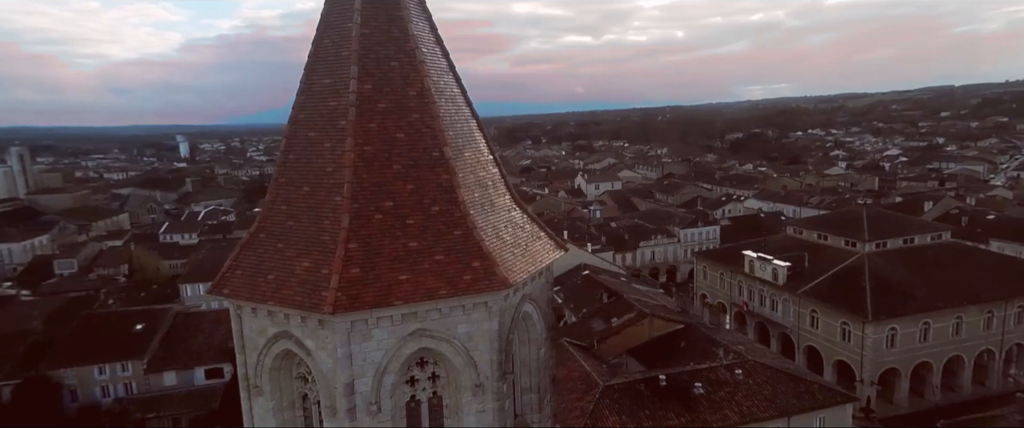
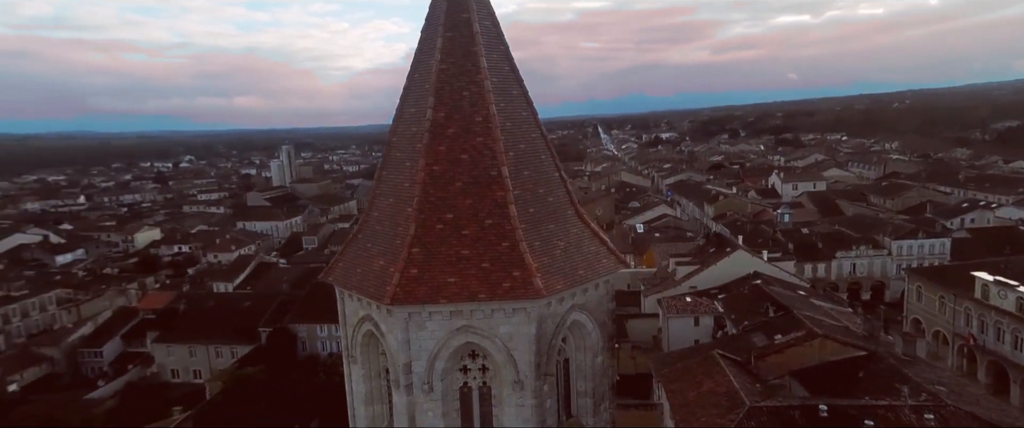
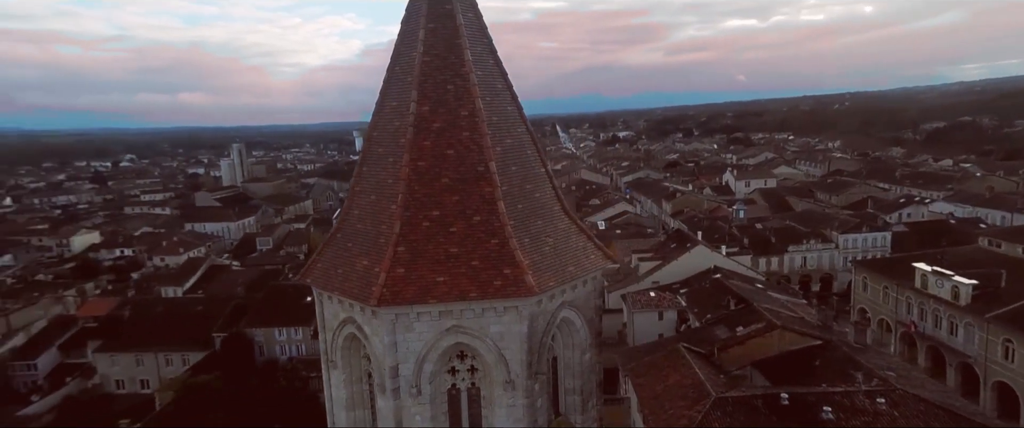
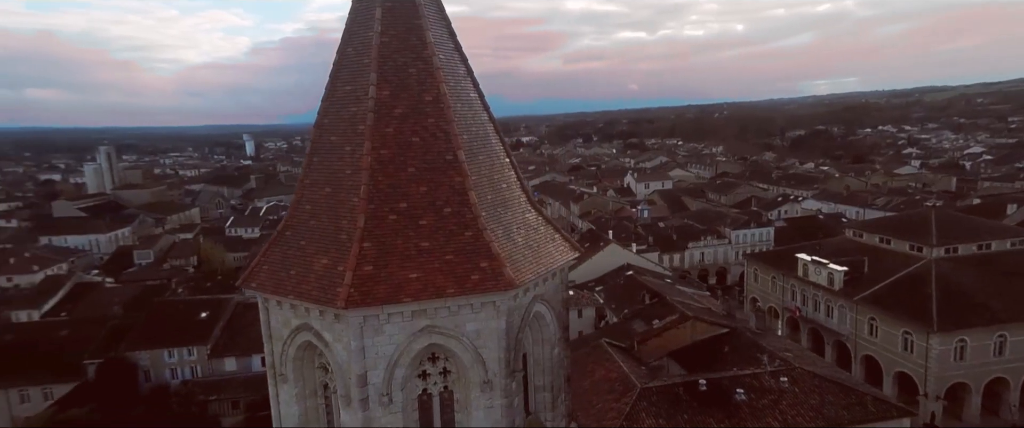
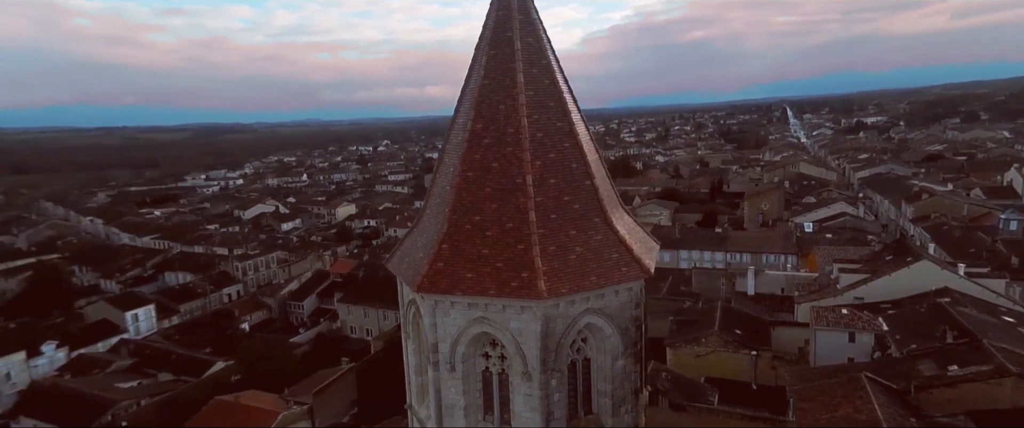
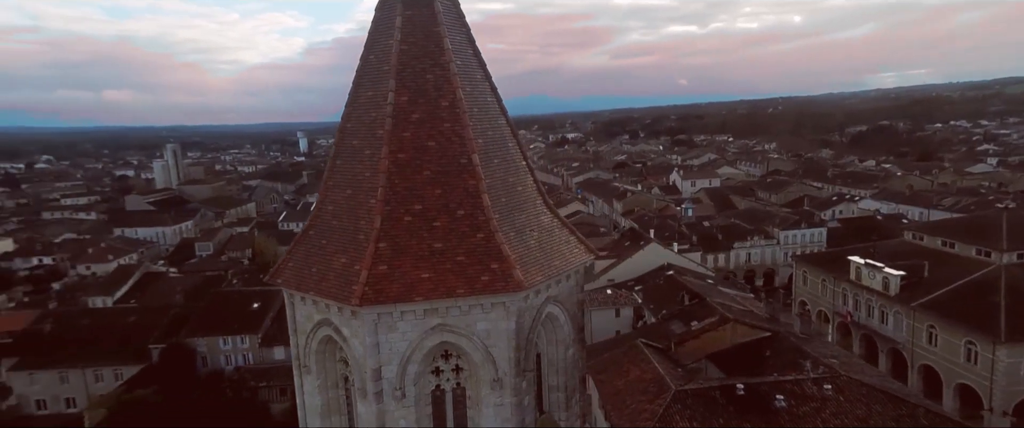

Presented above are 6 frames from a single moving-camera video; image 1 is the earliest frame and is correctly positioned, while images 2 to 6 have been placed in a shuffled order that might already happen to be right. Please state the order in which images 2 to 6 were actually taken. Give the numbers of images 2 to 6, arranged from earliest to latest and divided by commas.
4, 6, 3, 2, 5
